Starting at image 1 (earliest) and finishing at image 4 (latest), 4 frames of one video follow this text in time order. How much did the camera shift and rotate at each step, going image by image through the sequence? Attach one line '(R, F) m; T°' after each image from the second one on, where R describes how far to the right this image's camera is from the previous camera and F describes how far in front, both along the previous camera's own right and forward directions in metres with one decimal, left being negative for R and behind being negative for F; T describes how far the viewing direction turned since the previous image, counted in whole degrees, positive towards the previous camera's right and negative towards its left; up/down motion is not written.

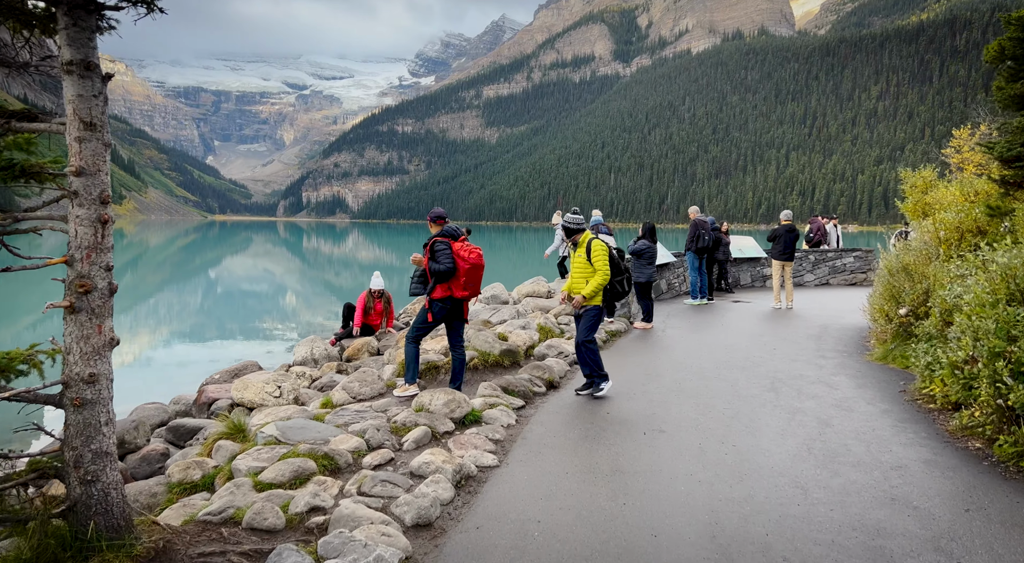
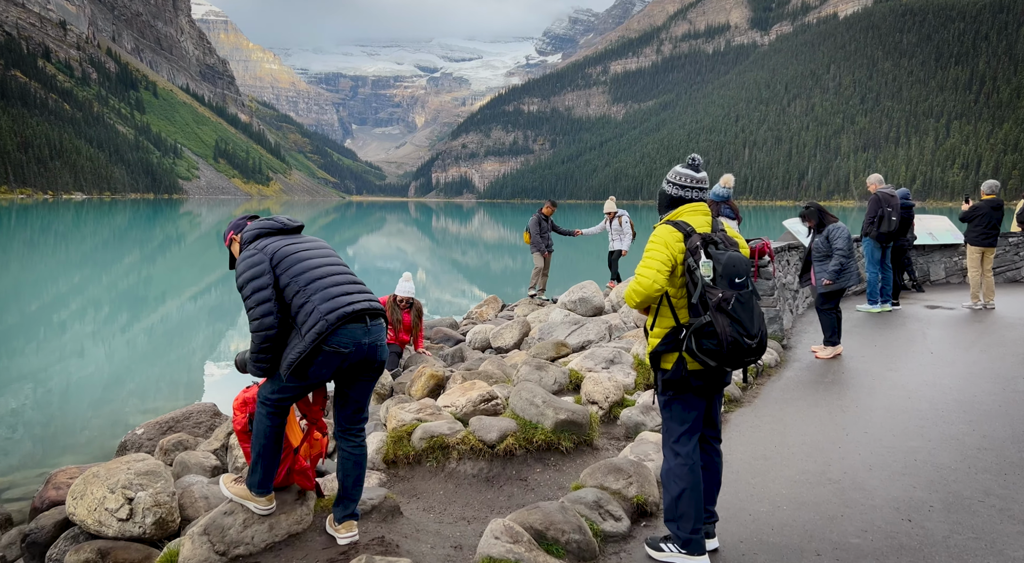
(+0.5, +5.2) m; -10°
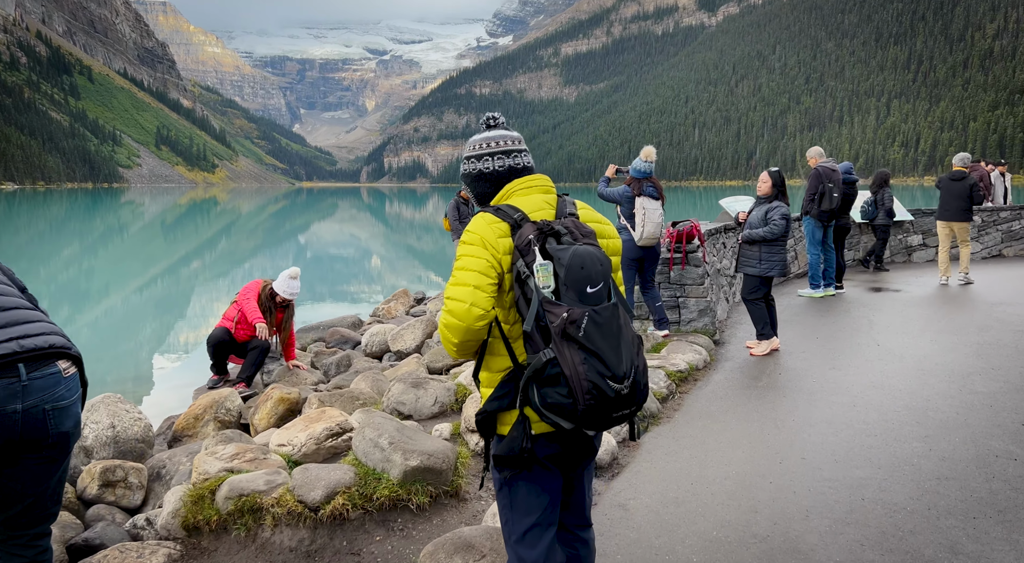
(+0.9, +1.6) m; +3°
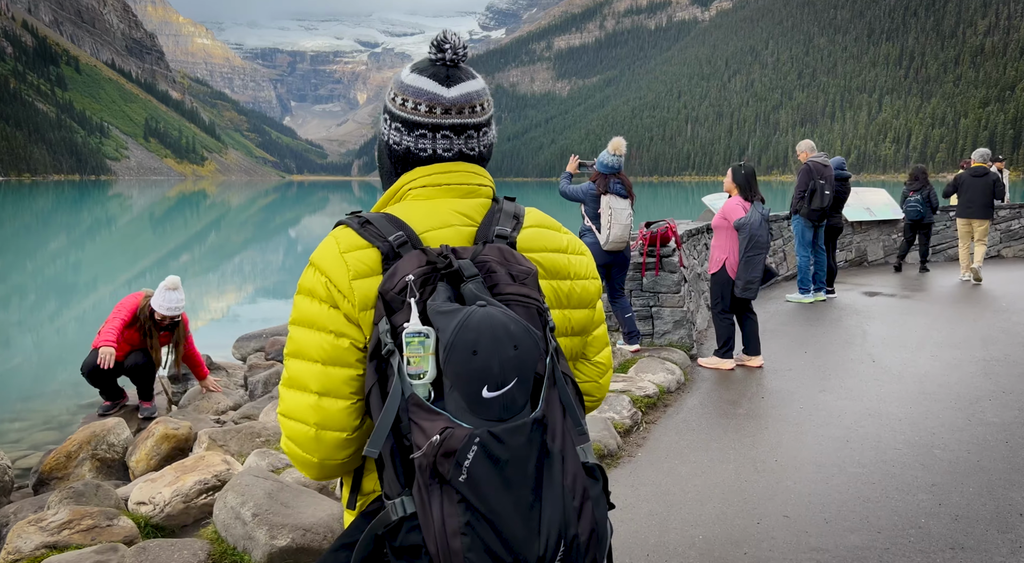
(+0.5, +1.2) m; +1°
